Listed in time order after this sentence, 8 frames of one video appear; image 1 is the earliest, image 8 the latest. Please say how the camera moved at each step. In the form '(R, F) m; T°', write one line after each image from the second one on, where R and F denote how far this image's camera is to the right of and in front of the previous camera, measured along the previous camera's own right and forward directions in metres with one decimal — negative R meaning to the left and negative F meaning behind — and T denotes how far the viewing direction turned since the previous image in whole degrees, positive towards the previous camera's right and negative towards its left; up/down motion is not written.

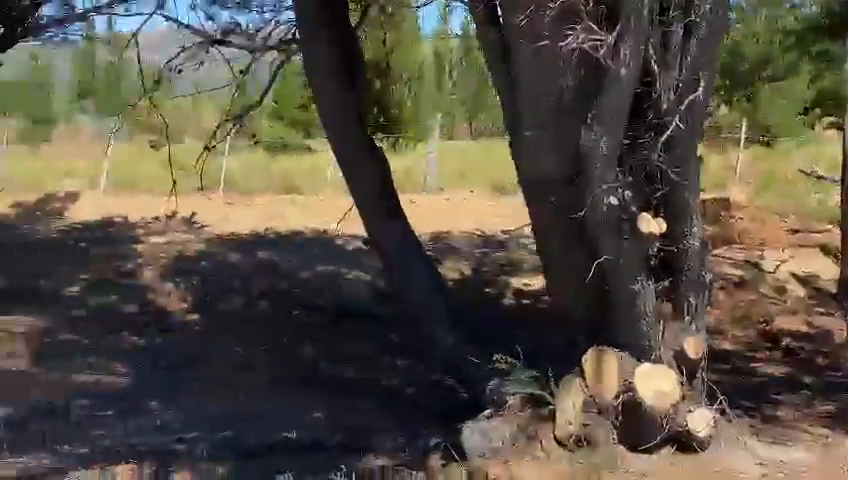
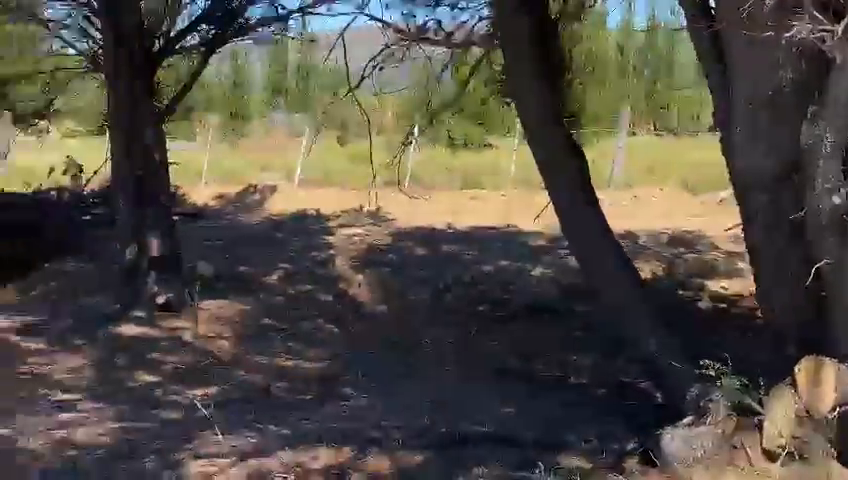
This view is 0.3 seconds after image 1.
(-0.2, 0.0) m; -11°
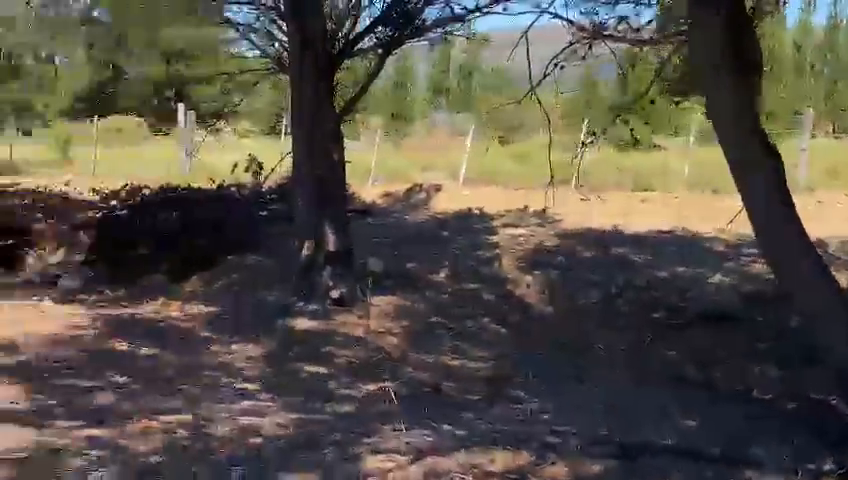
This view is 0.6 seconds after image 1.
(-0.2, 0.0) m; -10°
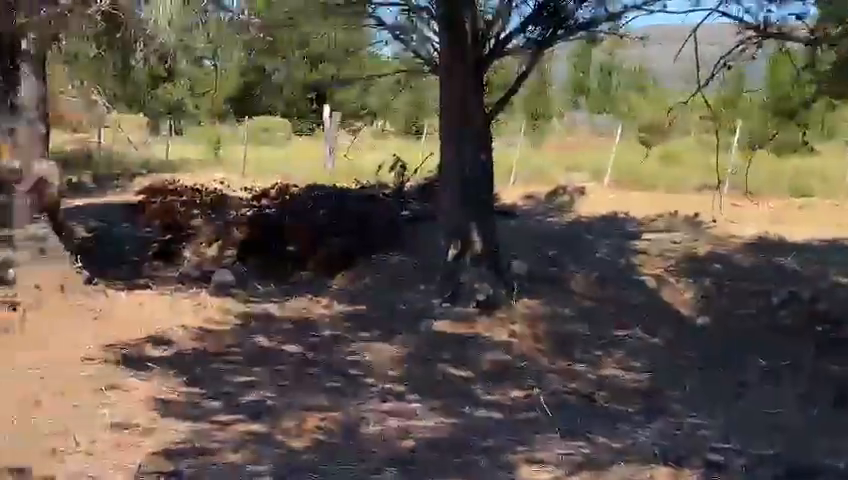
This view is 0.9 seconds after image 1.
(-0.2, +0.1) m; -8°
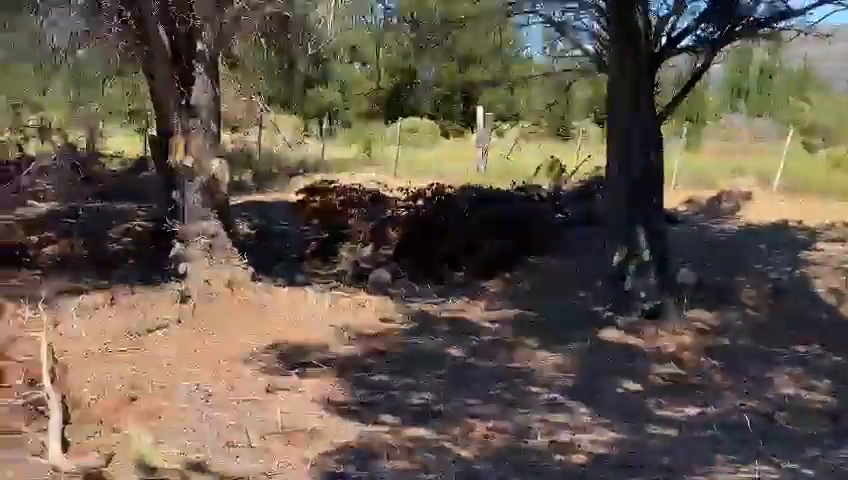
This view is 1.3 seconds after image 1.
(-0.2, +0.2) m; -9°
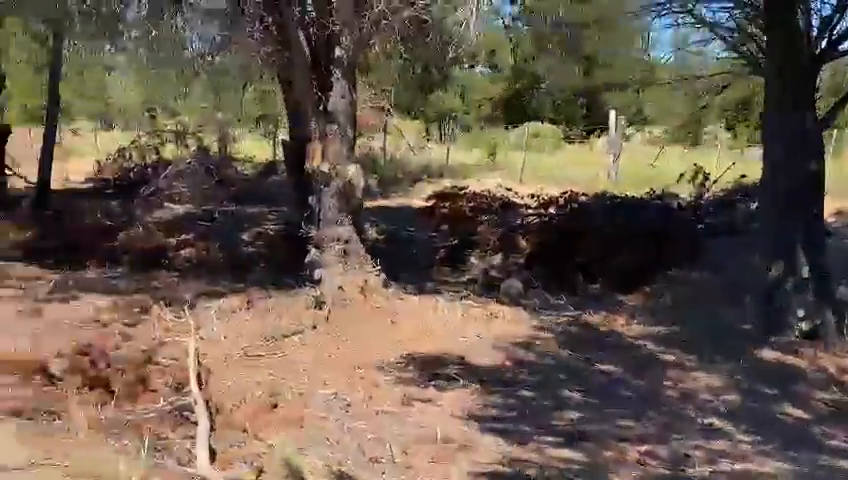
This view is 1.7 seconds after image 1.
(-0.2, +0.2) m; -7°
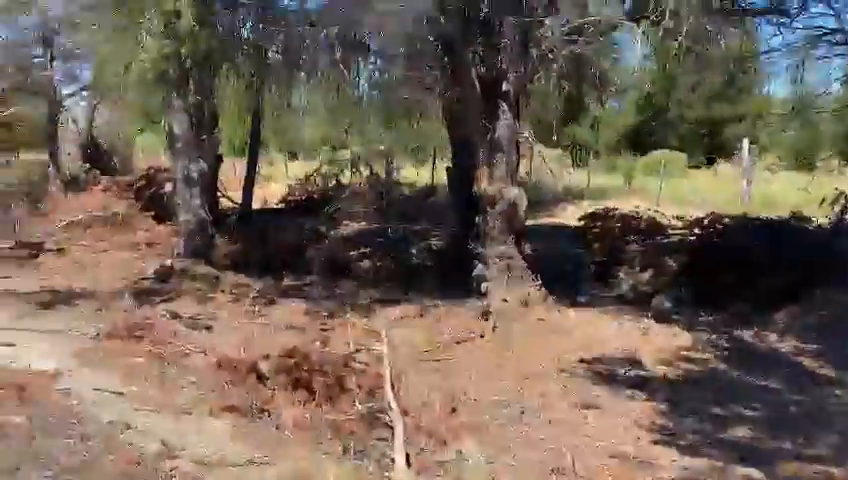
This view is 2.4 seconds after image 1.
(-0.3, -0.9) m; -8°
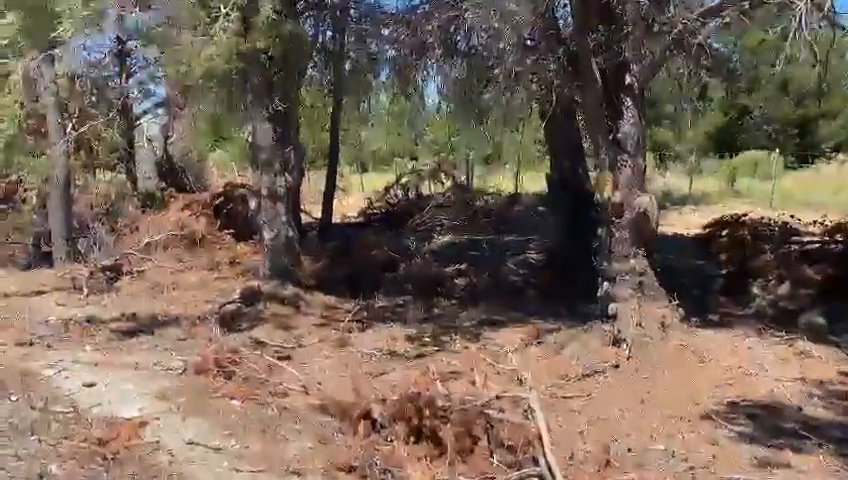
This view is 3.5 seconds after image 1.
(-0.5, +1.1) m; -4°
